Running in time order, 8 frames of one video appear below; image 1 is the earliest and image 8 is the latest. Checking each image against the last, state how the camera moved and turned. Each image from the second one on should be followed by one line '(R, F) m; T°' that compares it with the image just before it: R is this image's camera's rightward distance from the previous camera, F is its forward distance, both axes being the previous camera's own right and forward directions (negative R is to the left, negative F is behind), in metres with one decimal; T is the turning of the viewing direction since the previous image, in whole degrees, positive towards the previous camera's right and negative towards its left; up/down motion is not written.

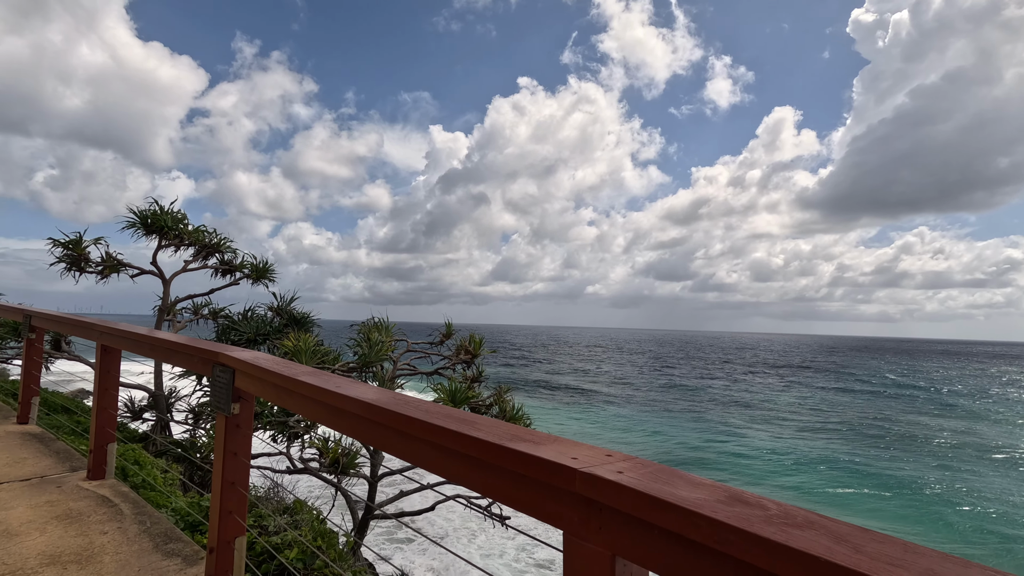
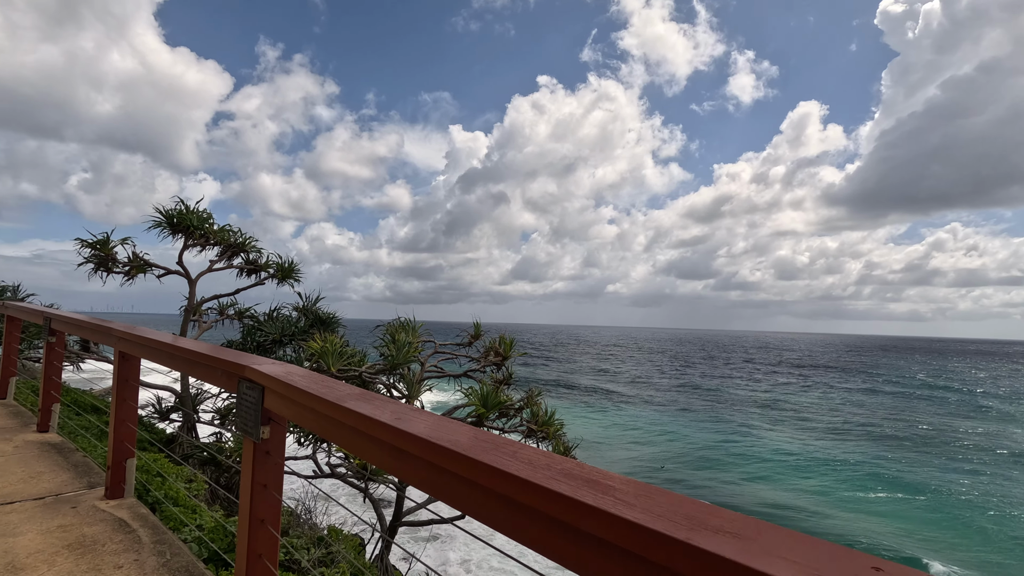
(-0.2, +0.3) m; -2°
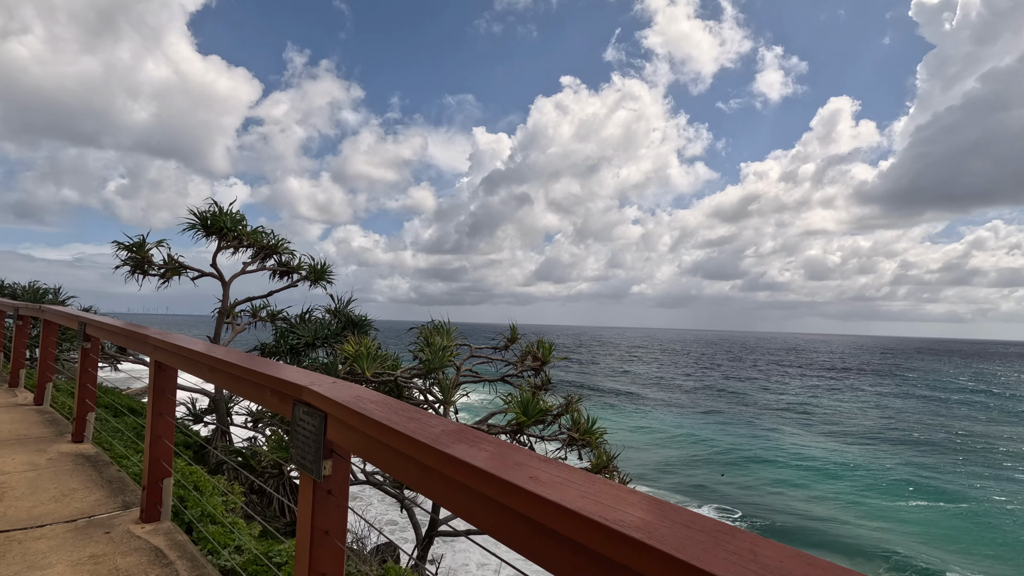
(-0.2, +0.3) m; -3°
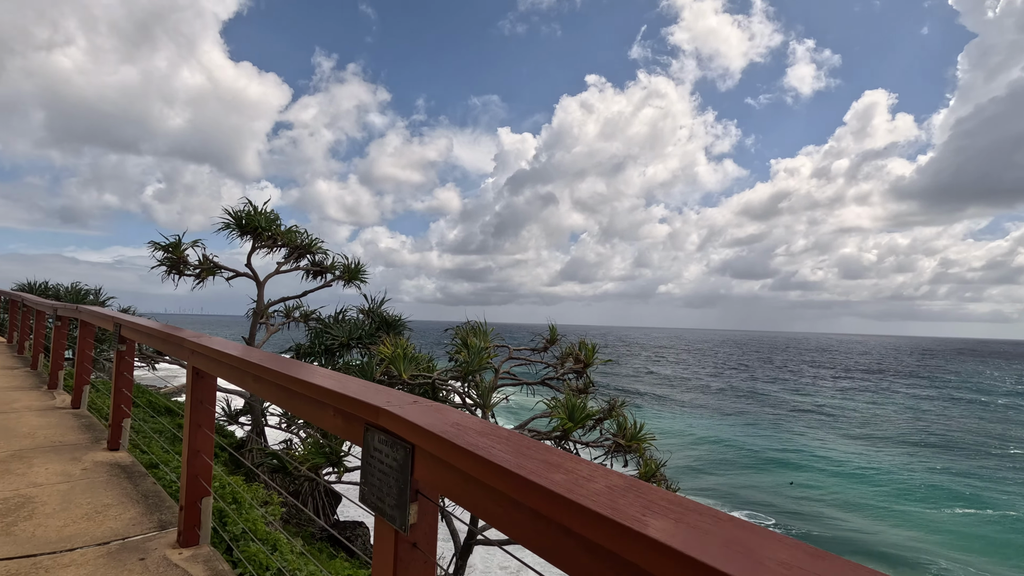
(-0.2, +0.3) m; -3°
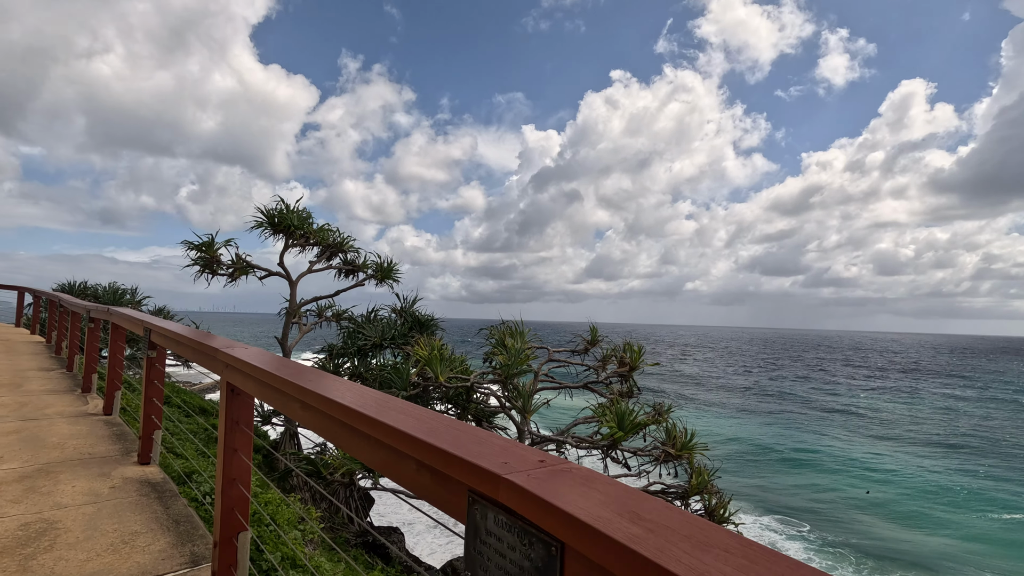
(-0.2, +0.3) m; -3°
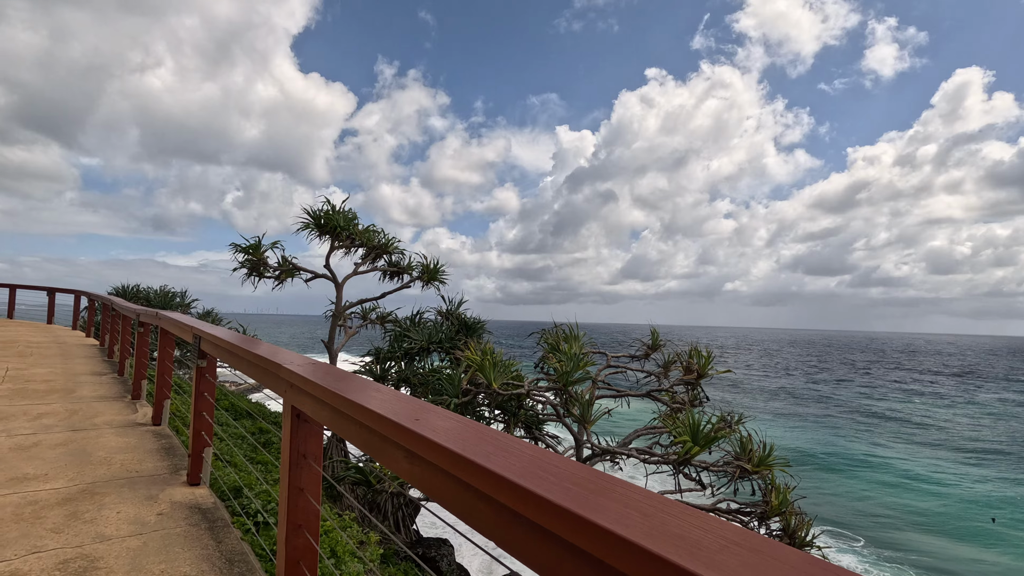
(-0.3, +0.4) m; -4°
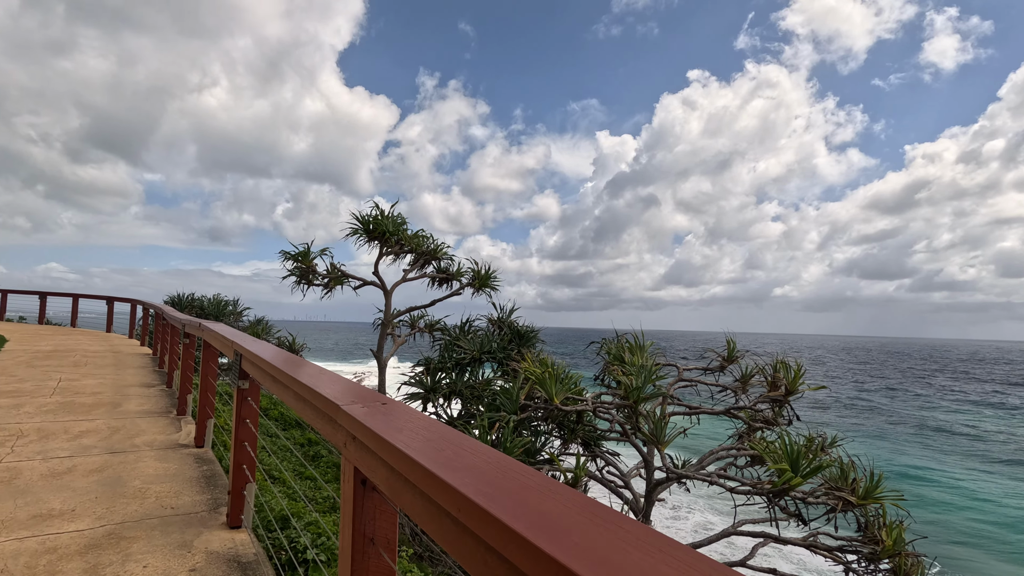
(-0.2, +0.5) m; -4°
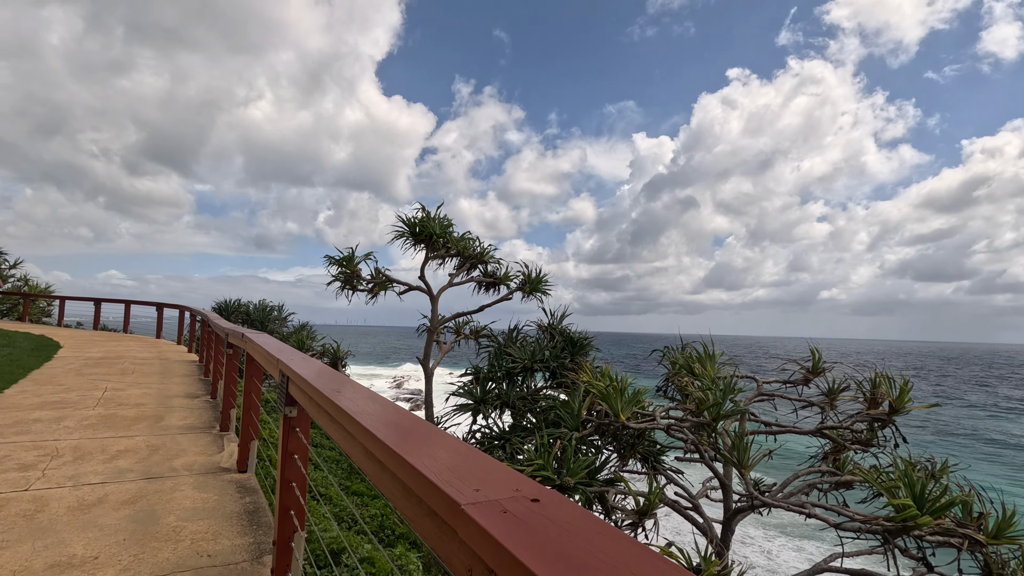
(-0.3, +0.5) m; -4°
